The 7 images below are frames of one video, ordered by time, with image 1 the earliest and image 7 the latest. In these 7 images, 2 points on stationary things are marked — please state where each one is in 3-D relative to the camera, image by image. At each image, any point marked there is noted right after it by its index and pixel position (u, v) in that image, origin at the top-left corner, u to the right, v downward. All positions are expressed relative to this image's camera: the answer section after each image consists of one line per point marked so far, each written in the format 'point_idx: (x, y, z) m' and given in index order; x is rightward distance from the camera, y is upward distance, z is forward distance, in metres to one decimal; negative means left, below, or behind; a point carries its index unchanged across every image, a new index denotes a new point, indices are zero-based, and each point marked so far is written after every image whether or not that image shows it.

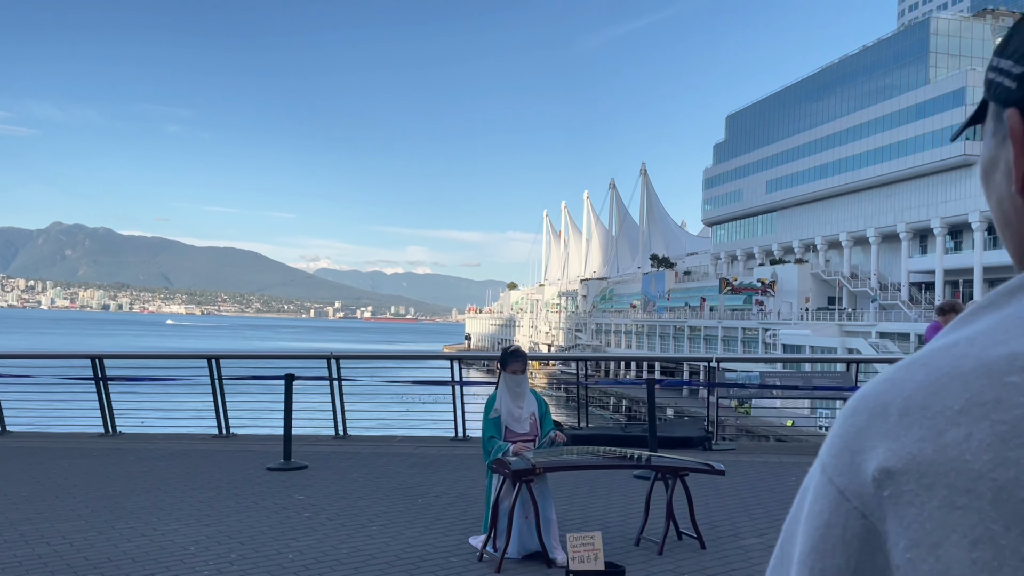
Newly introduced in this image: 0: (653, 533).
0: (+1.1, -1.7, +5.9) m
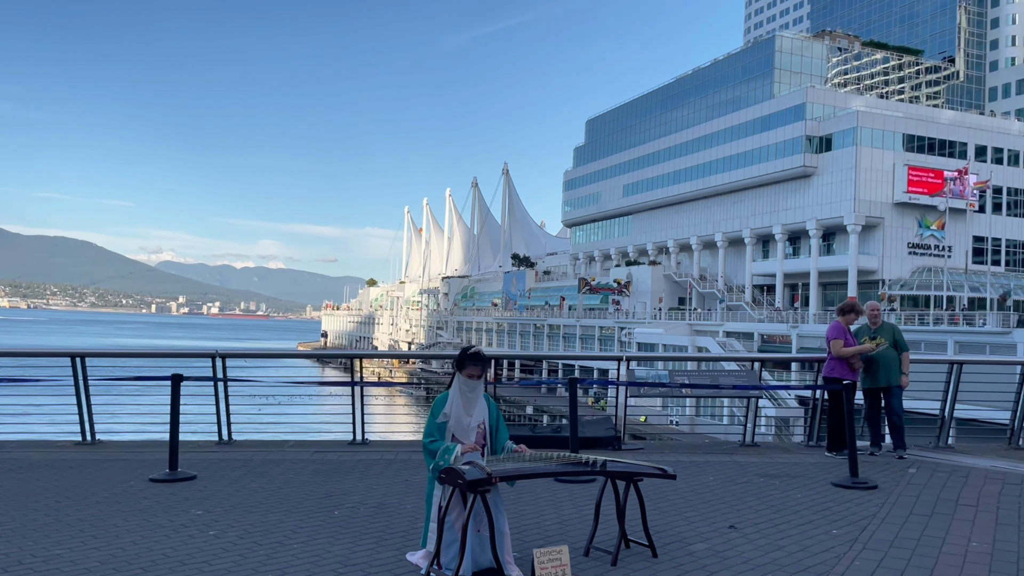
0: (+0.7, -1.7, +5.7) m
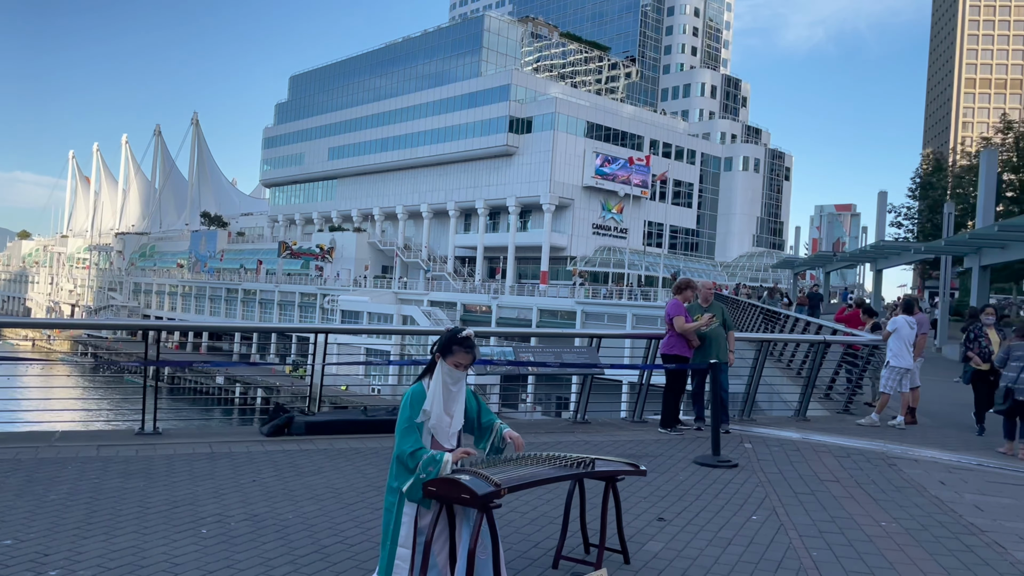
0: (+0.3, -1.5, +5.0) m
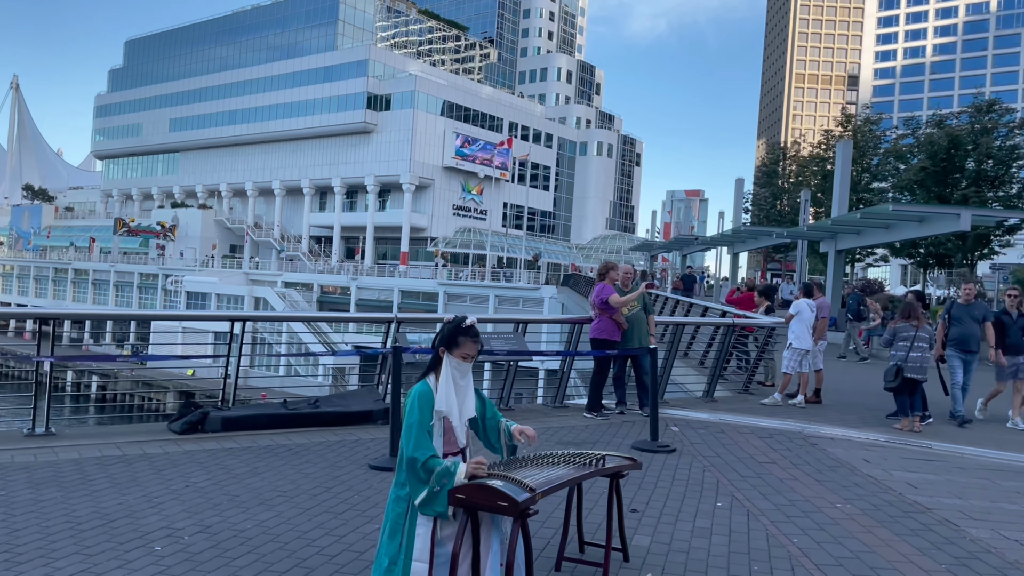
0: (+0.3, -1.5, +4.8) m
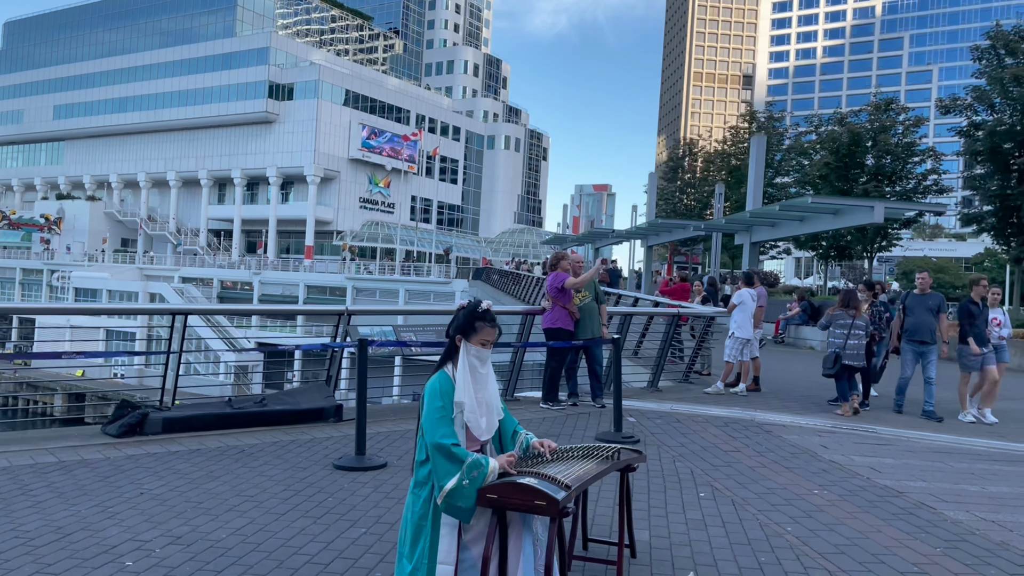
0: (+0.3, -1.4, +4.6) m
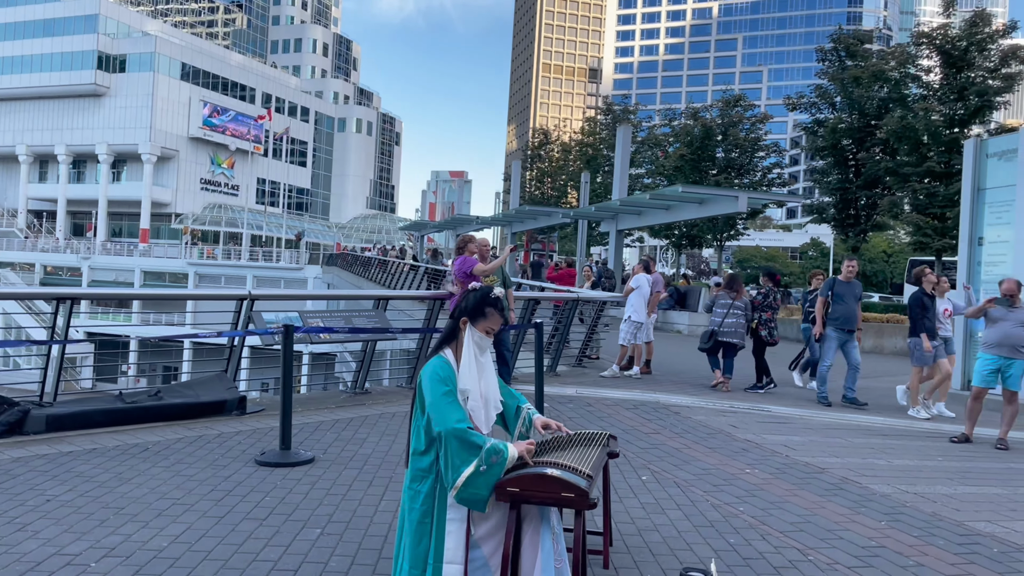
0: (+0.1, -1.3, +4.5) m
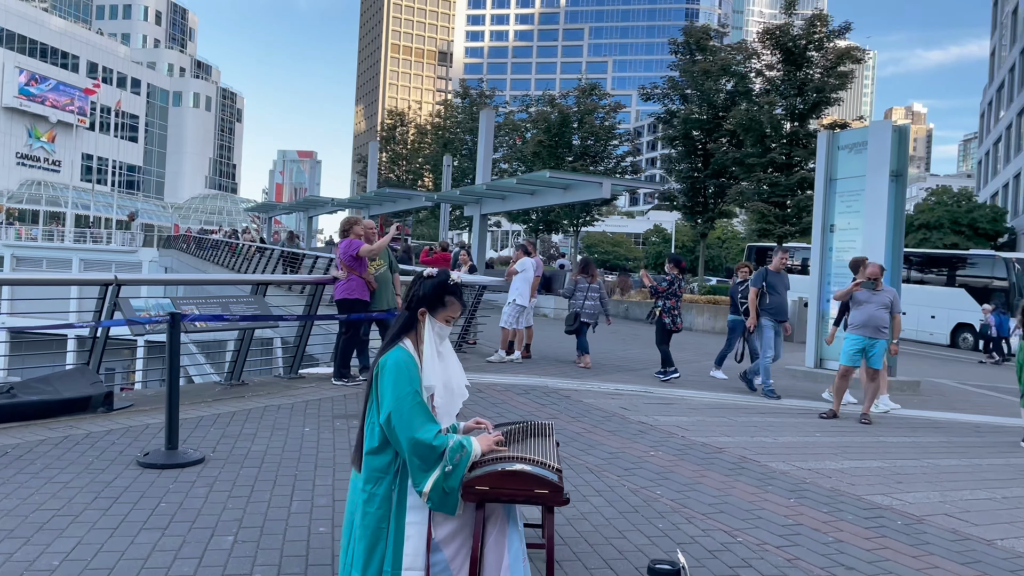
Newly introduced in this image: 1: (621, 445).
0: (-0.2, -1.2, +4.3) m
1: (+0.8, -1.2, +6.6) m
